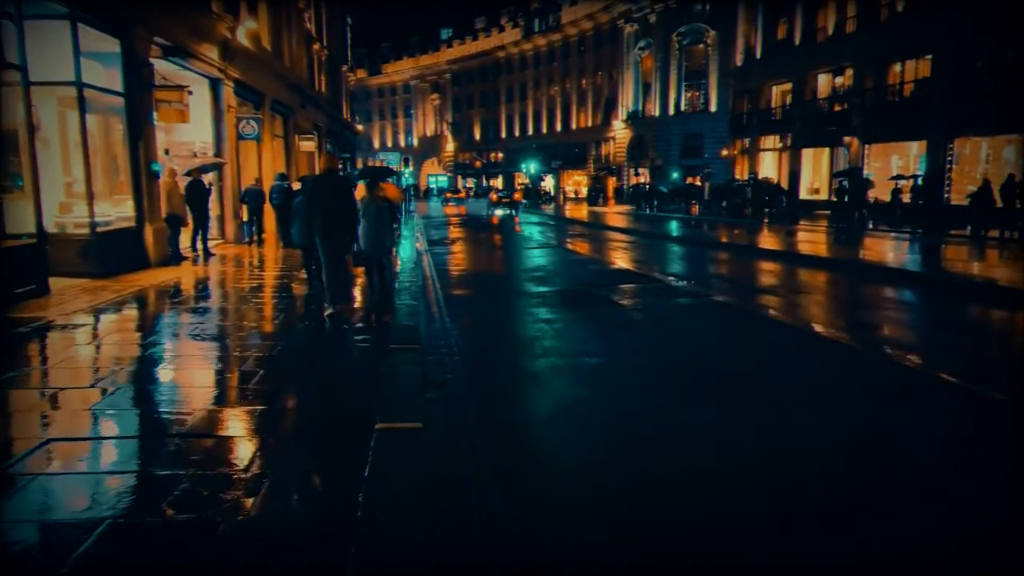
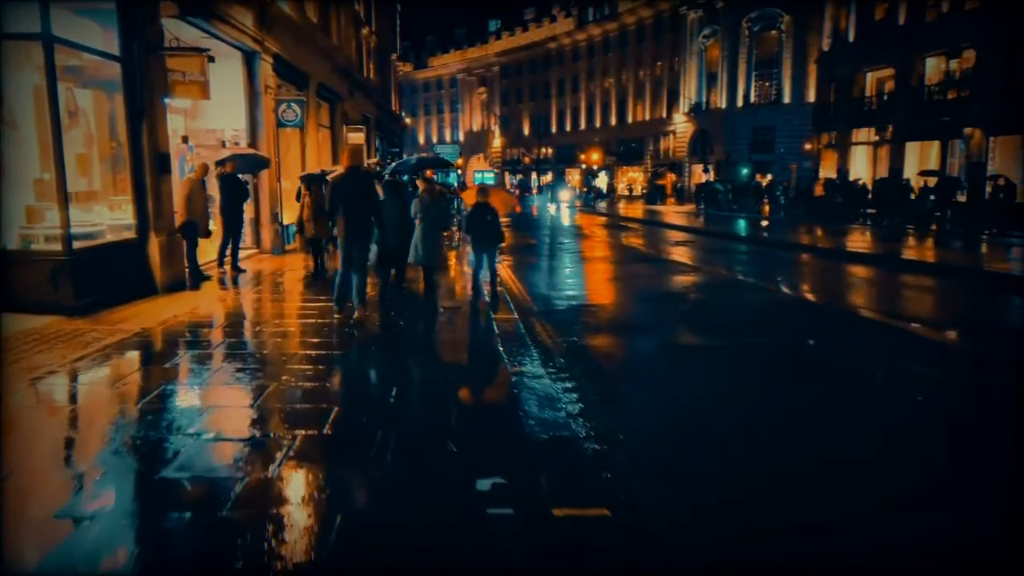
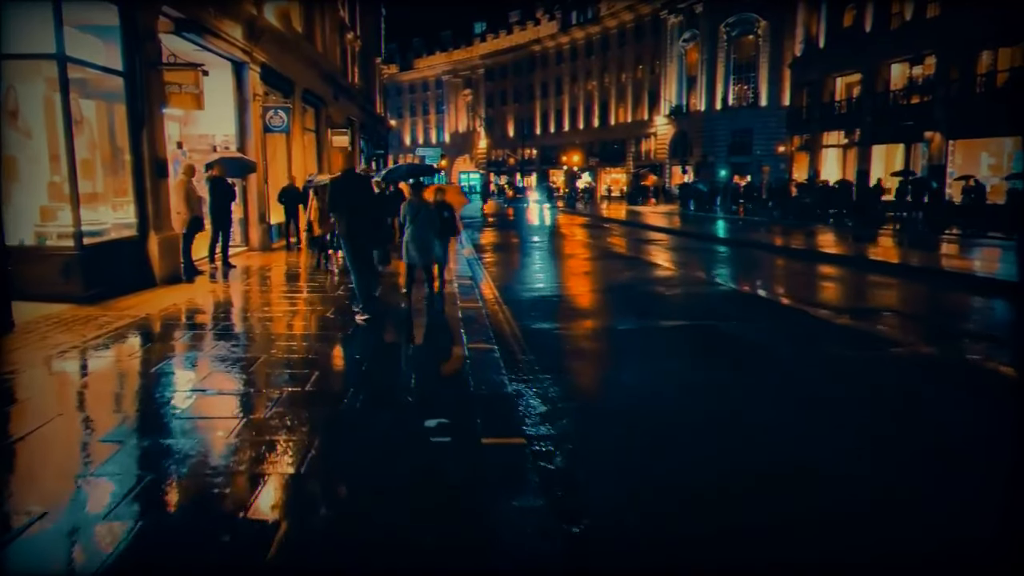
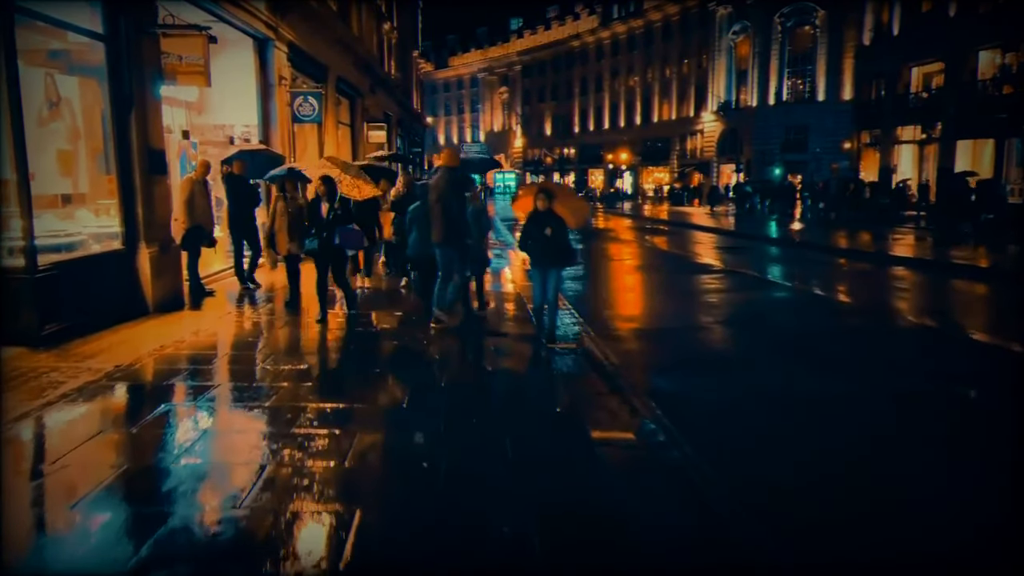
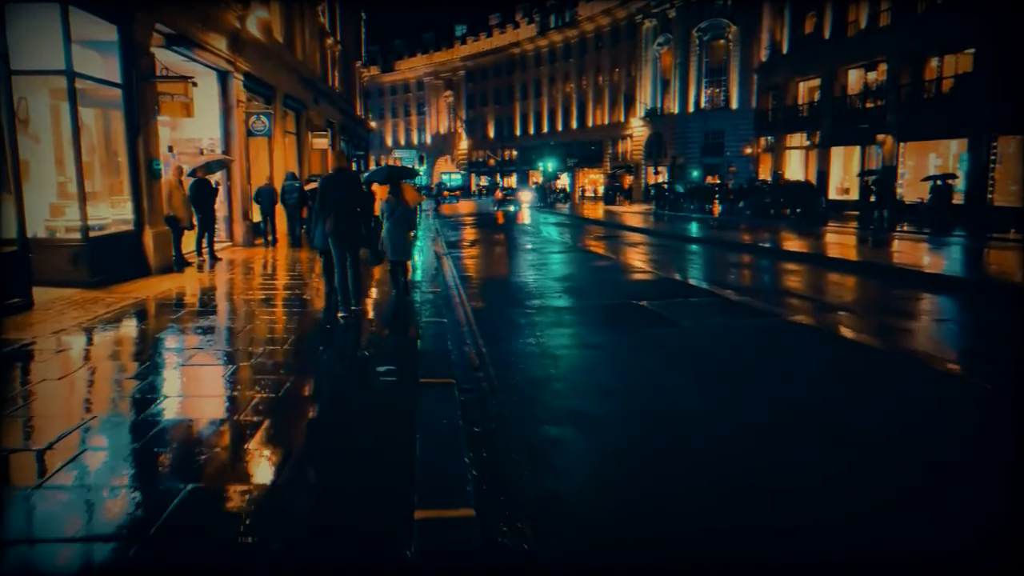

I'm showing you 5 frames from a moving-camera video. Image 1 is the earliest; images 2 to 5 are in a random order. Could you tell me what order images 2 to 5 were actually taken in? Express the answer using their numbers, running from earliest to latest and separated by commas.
5, 3, 2, 4
